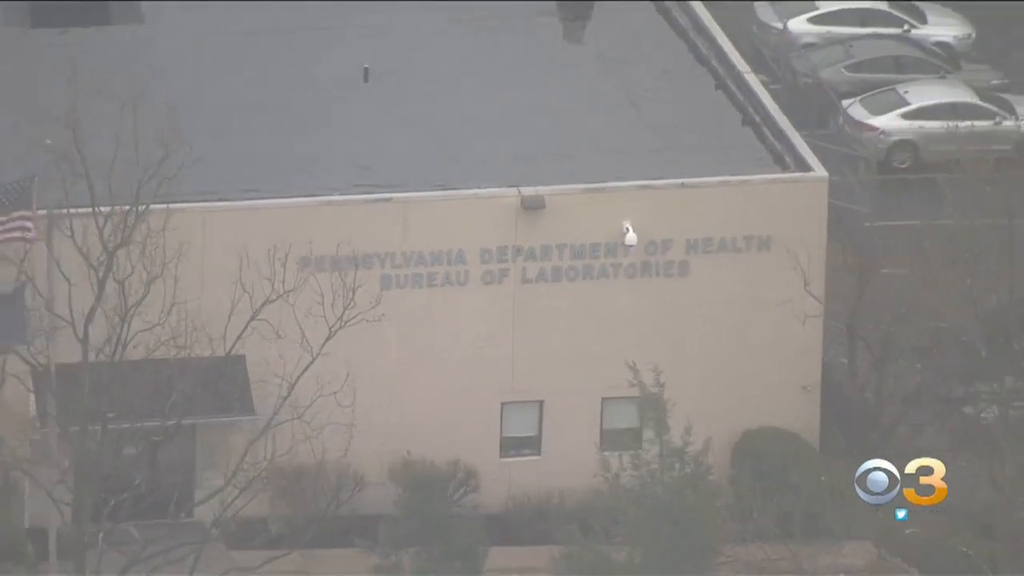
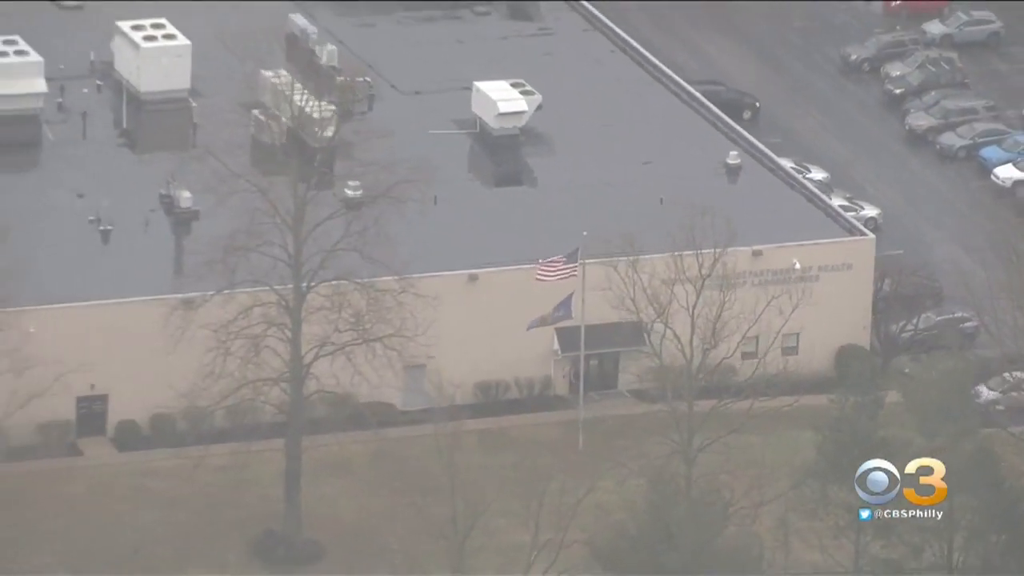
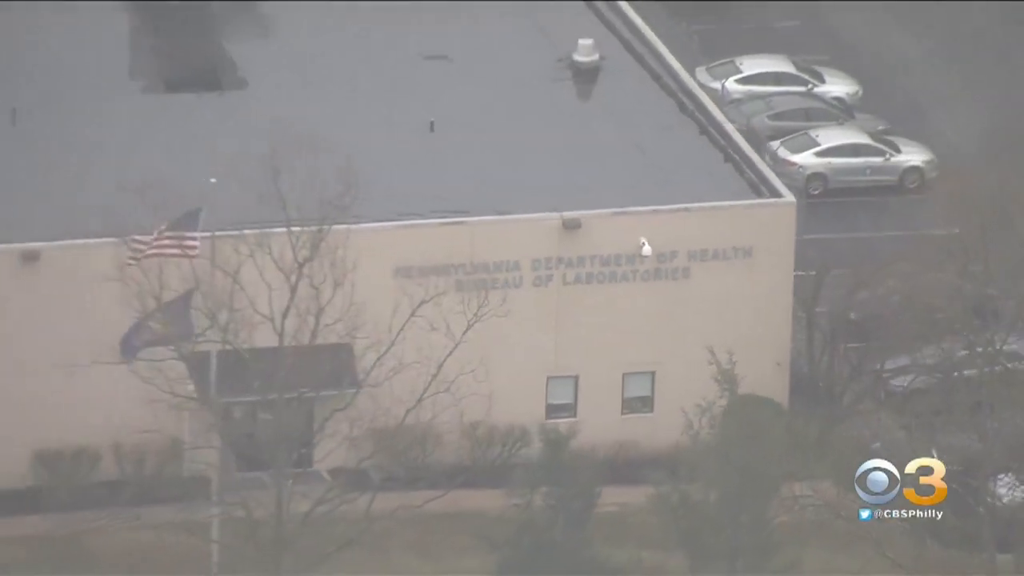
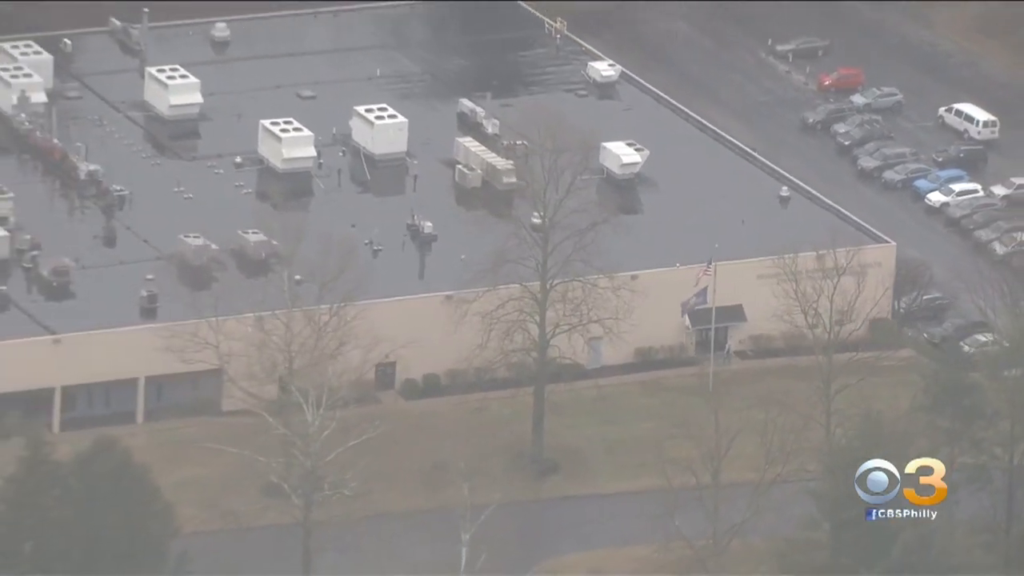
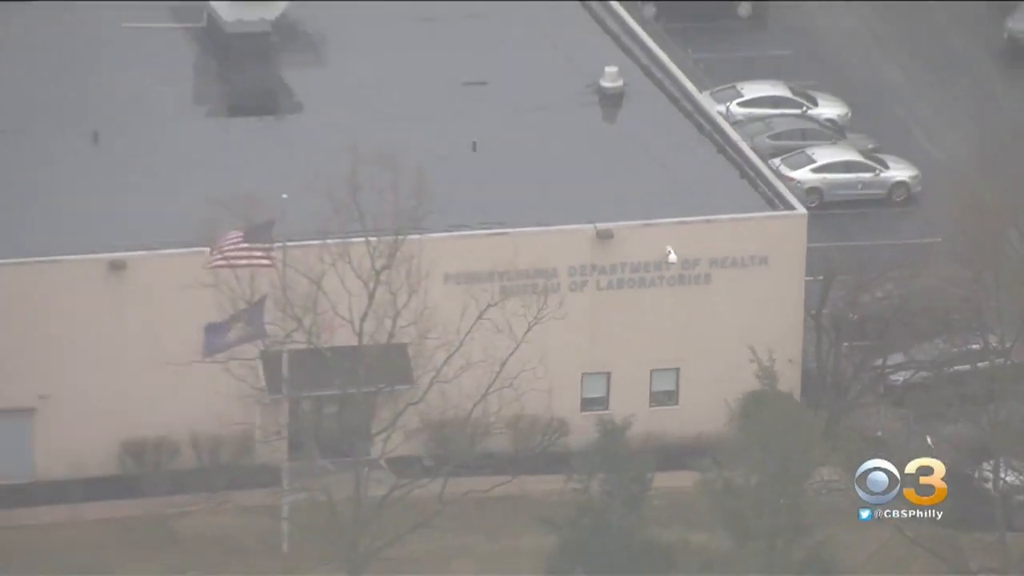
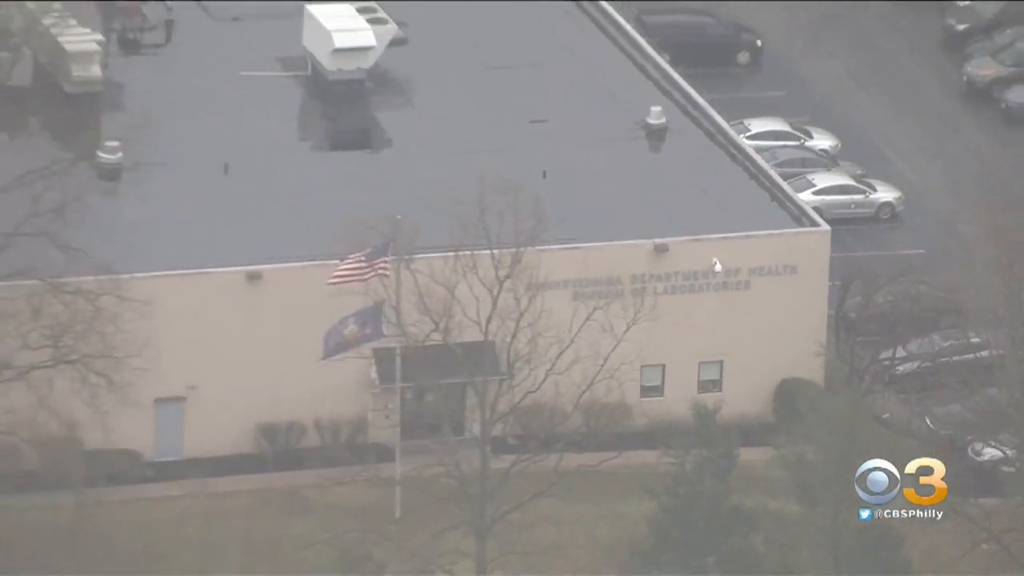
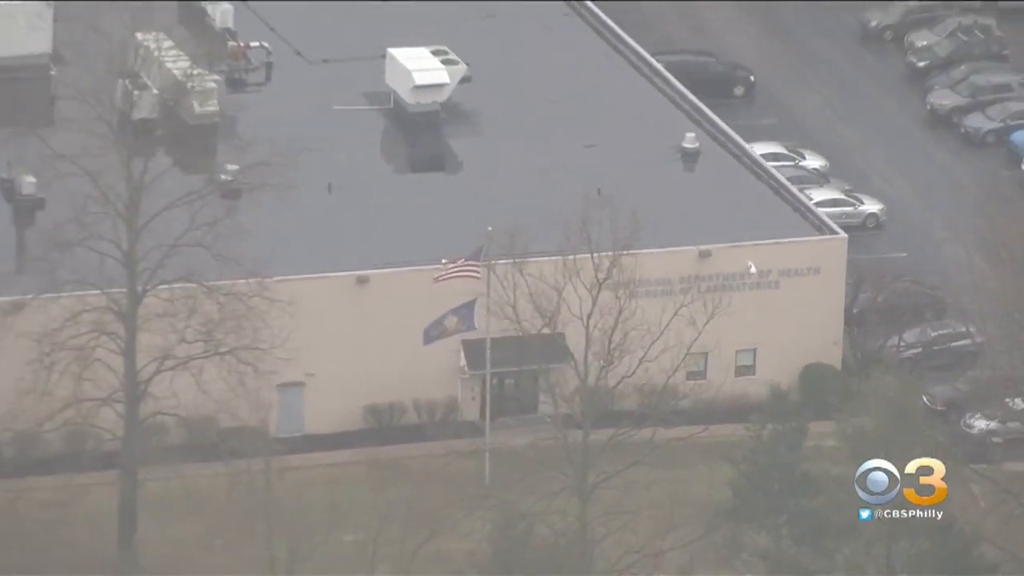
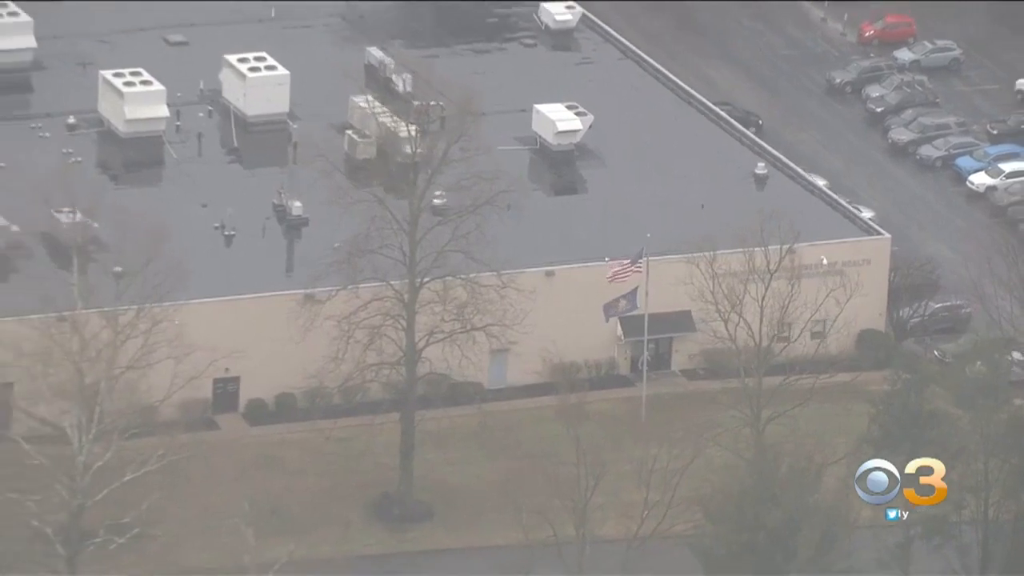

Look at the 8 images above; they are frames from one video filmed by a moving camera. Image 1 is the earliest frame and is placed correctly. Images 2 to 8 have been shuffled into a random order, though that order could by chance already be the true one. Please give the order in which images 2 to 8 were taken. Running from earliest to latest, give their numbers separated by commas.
3, 5, 6, 7, 2, 8, 4
